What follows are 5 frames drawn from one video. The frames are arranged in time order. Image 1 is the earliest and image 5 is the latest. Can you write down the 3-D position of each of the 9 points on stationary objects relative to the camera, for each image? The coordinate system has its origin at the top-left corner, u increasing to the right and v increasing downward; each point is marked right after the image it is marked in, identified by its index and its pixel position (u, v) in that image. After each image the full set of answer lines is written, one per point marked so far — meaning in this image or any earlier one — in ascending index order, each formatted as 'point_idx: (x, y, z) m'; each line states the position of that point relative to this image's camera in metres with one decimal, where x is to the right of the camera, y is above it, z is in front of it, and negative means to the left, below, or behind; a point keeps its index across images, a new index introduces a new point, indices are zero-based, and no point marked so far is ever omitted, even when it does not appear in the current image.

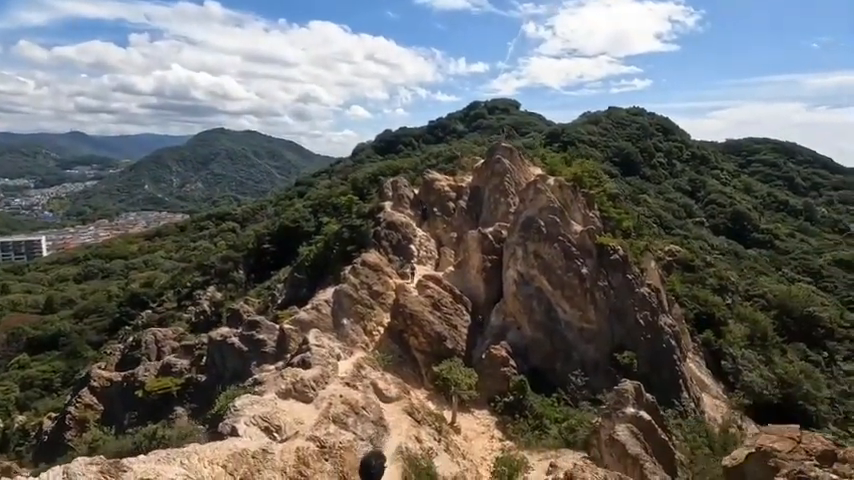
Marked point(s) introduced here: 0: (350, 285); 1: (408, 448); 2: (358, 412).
0: (-3.3, -2.0, +19.5) m
1: (-0.5, -5.9, +12.7) m
2: (-2.0, -4.8, +12.7) m
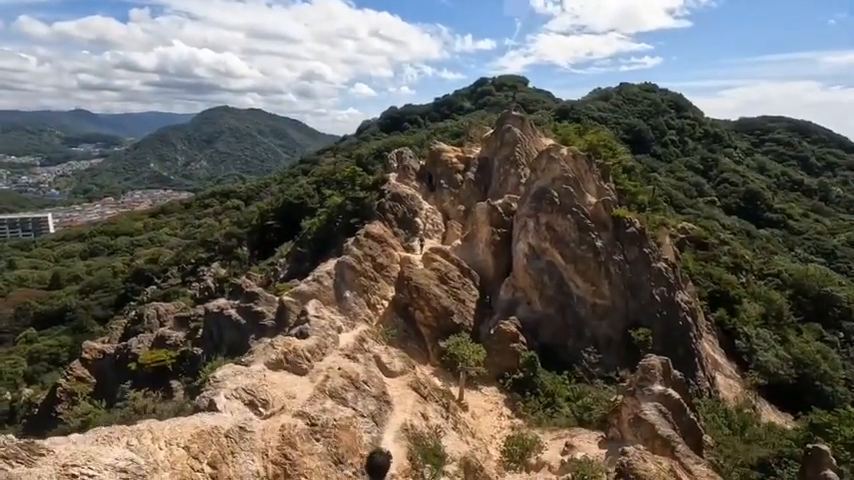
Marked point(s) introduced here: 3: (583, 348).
0: (-3.0, -0.7, +18.6) m
1: (-0.3, -4.9, +12.0) m
2: (-1.8, -3.8, +11.9) m
3: (+6.8, -4.7, +19.5) m
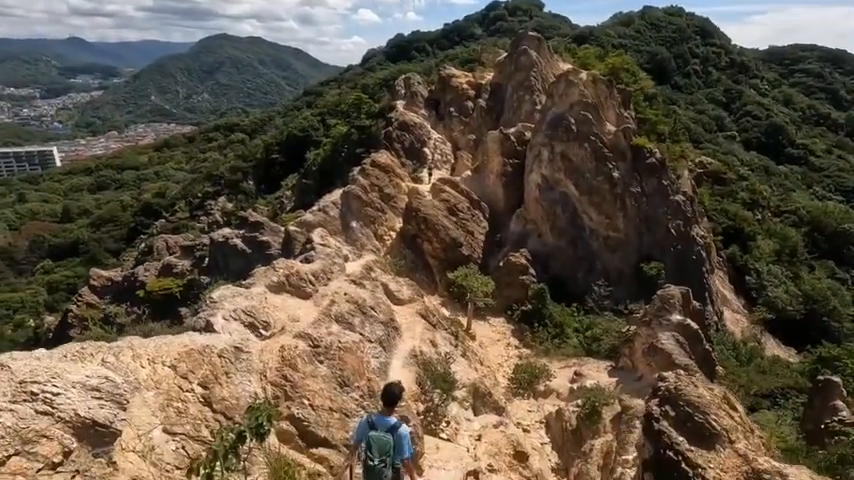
0: (-2.7, +2.1, +17.9) m
1: (-0.1, -3.0, +11.9) m
2: (-1.6, -1.9, +11.7) m
3: (+7.1, -1.8, +19.3) m
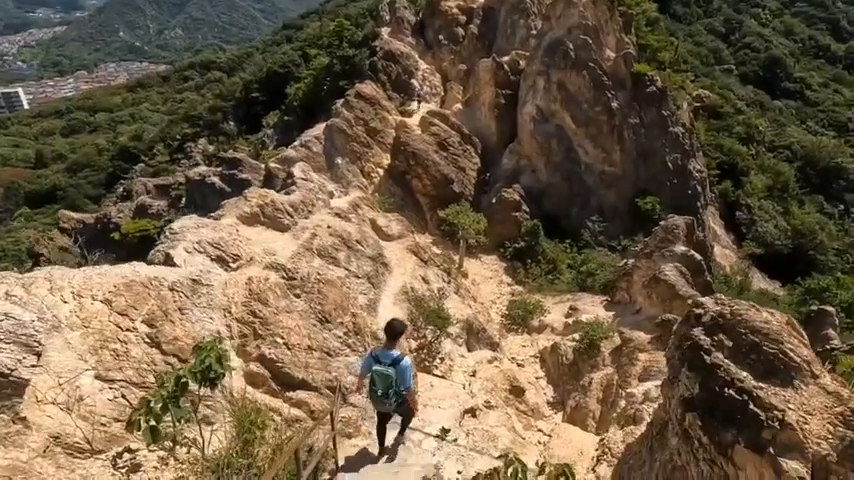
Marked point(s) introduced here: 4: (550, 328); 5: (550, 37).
0: (-3.1, +4.5, +16.8) m
1: (-0.3, -1.3, +11.5) m
2: (-1.8, -0.2, +11.2) m
3: (+6.7, +1.0, +18.8) m
4: (+3.4, -2.5, +12.6) m
5: (+5.1, +8.5, +18.8) m
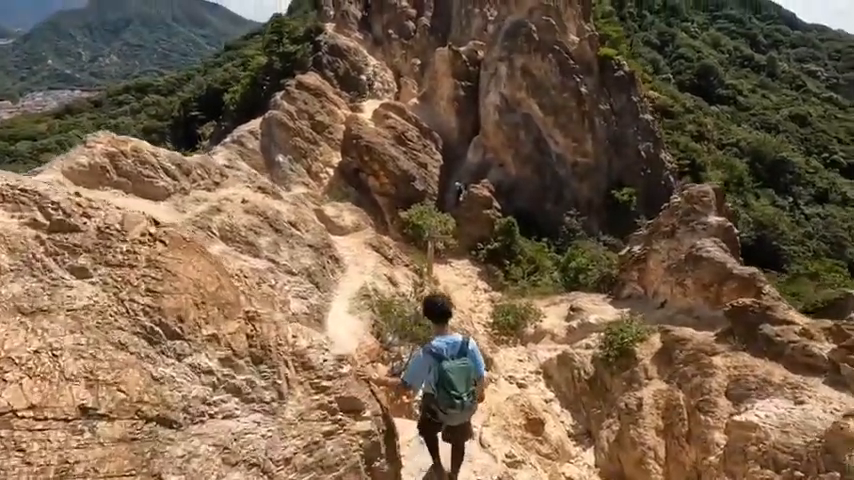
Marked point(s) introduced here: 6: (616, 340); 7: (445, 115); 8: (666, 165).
0: (-4.6, +4.1, +14.4) m
1: (-1.0, -1.2, +9.2) m
2: (-2.5, -0.2, +8.7) m
3: (+5.2, +1.0, +17.2) m
4: (+2.7, -2.3, +10.5) m
5: (+3.2, +8.5, +17.3) m
6: (+3.4, -2.1, +9.3) m
7: (+0.7, +5.0, +17.8) m
8: (+10.0, +3.2, +18.7) m
